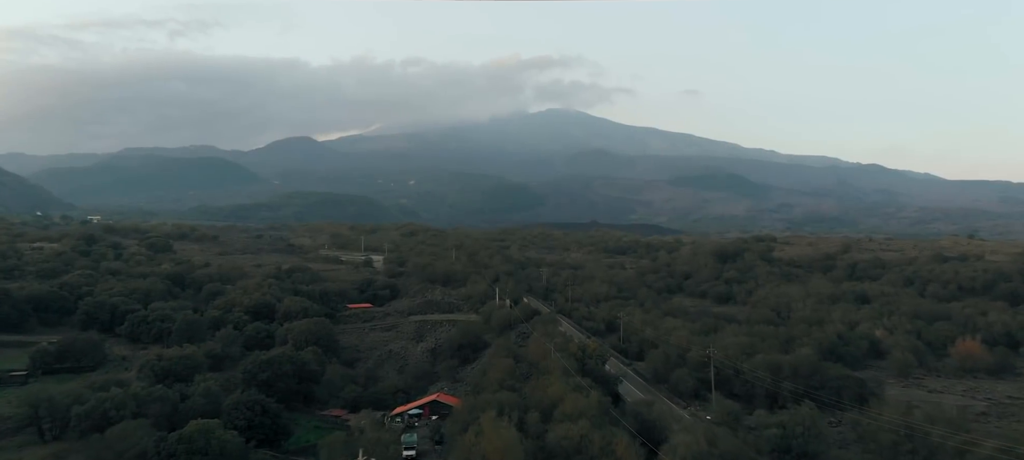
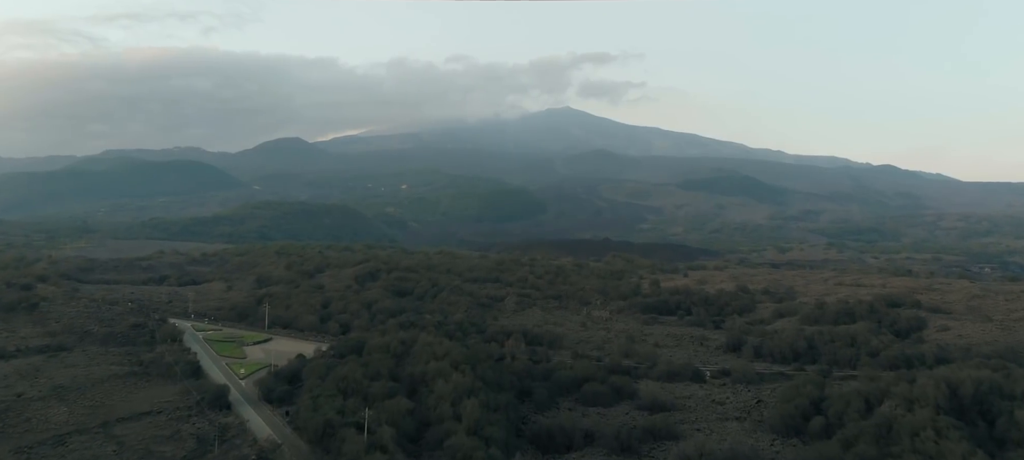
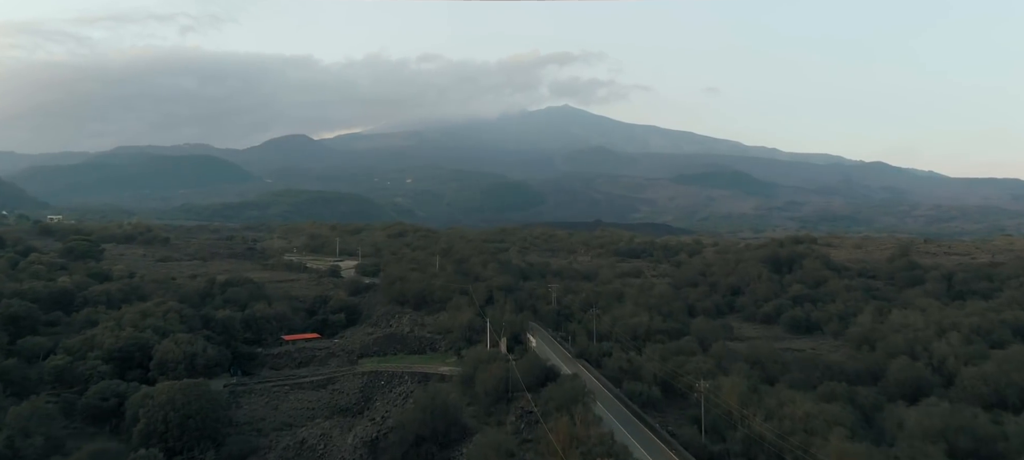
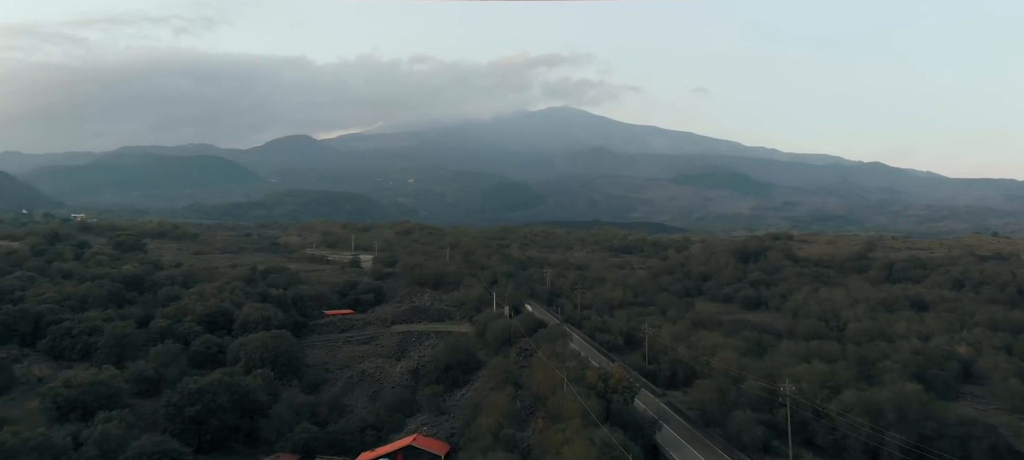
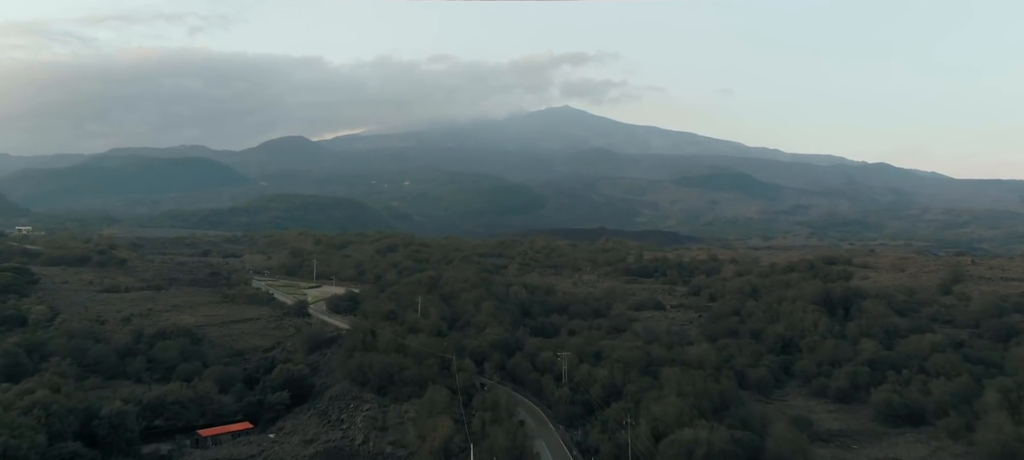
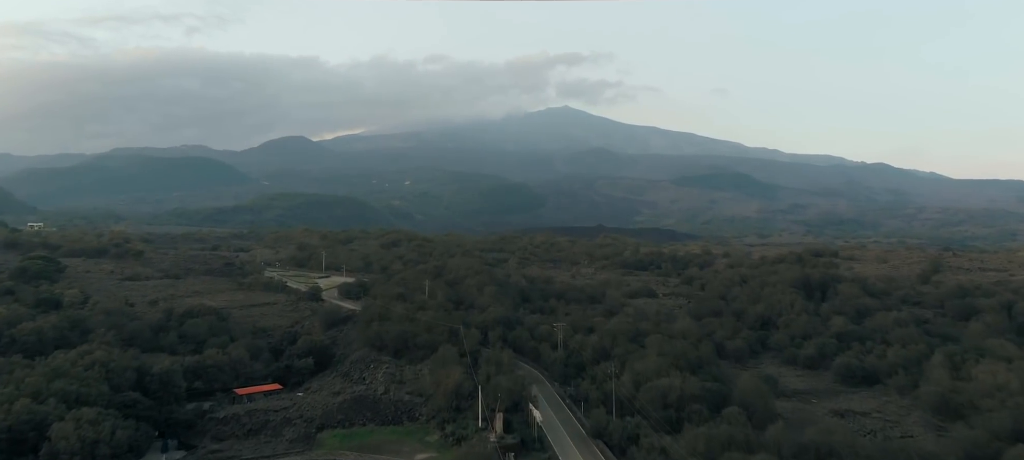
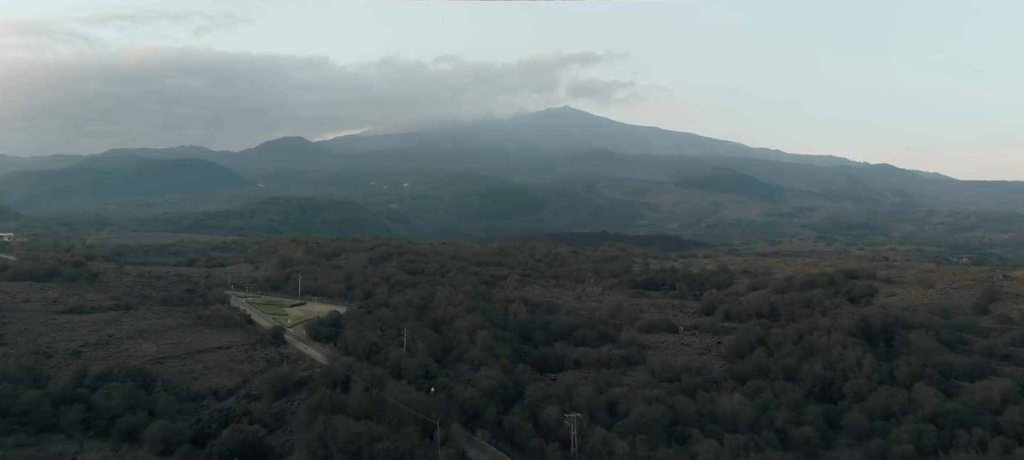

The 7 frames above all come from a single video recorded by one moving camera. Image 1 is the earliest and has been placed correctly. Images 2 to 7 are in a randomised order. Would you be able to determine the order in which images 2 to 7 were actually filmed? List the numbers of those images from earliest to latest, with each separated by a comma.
4, 3, 6, 5, 7, 2
